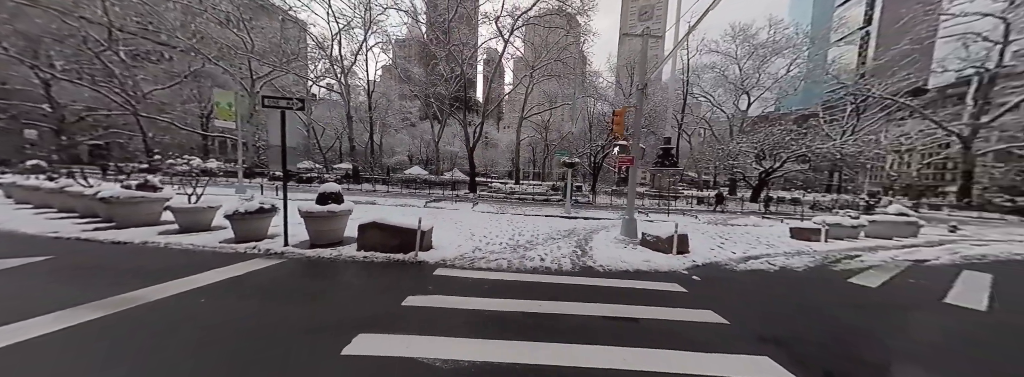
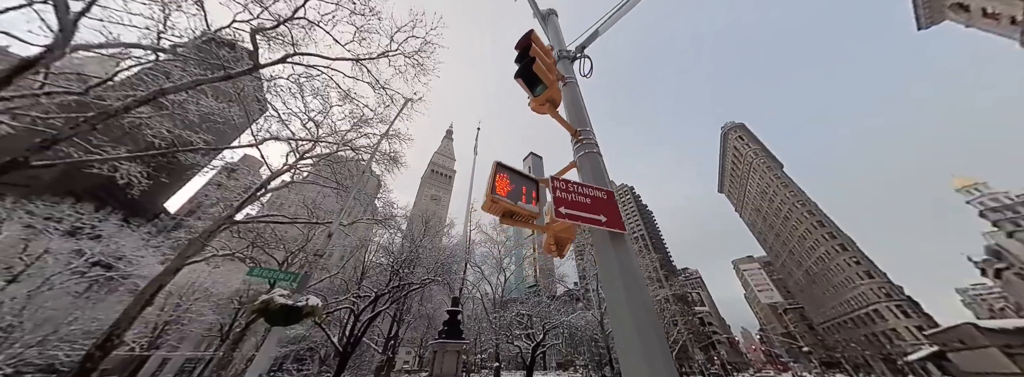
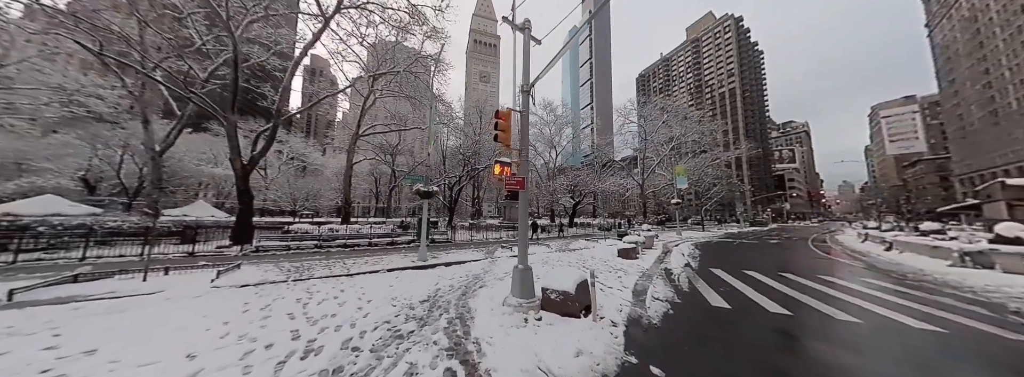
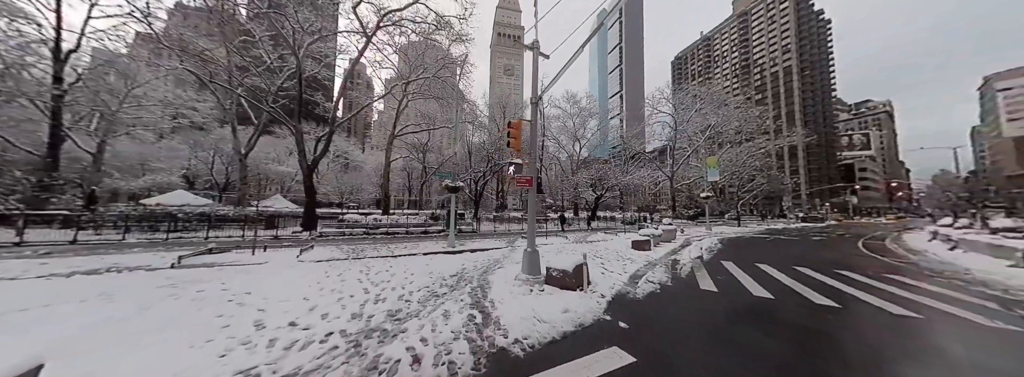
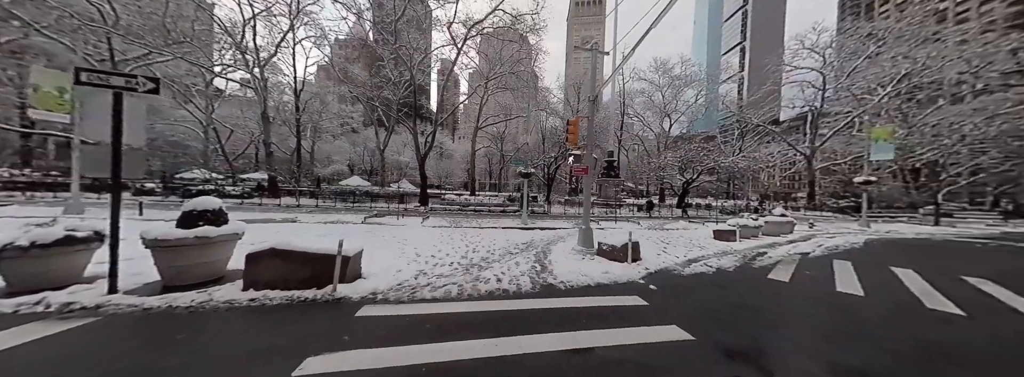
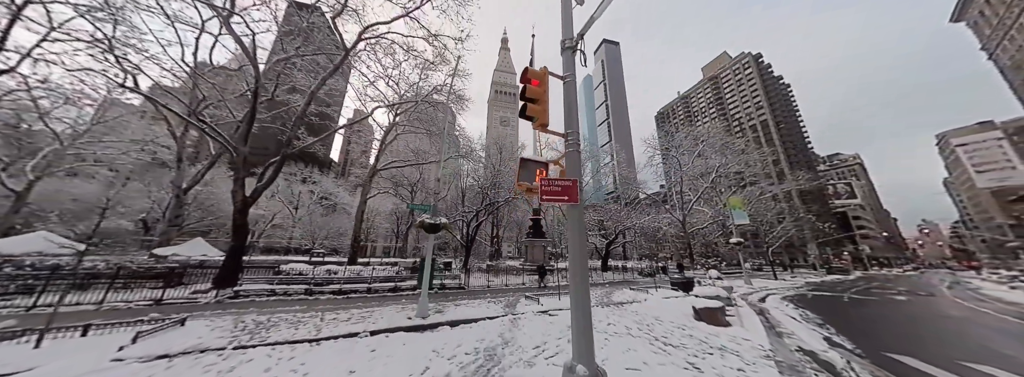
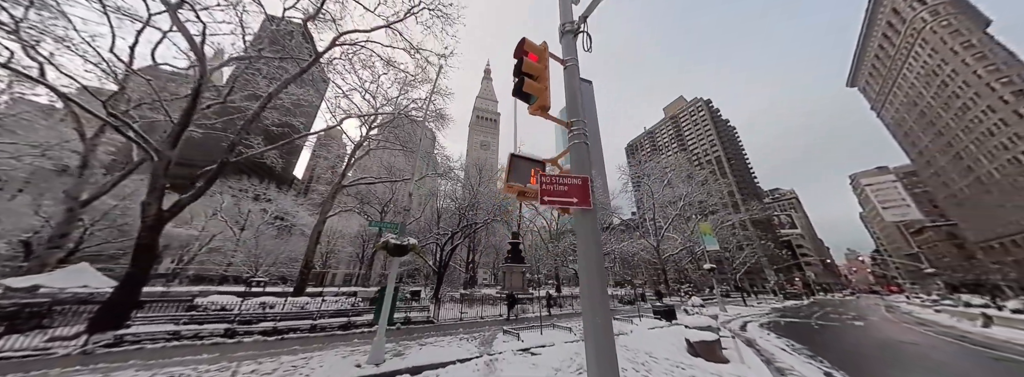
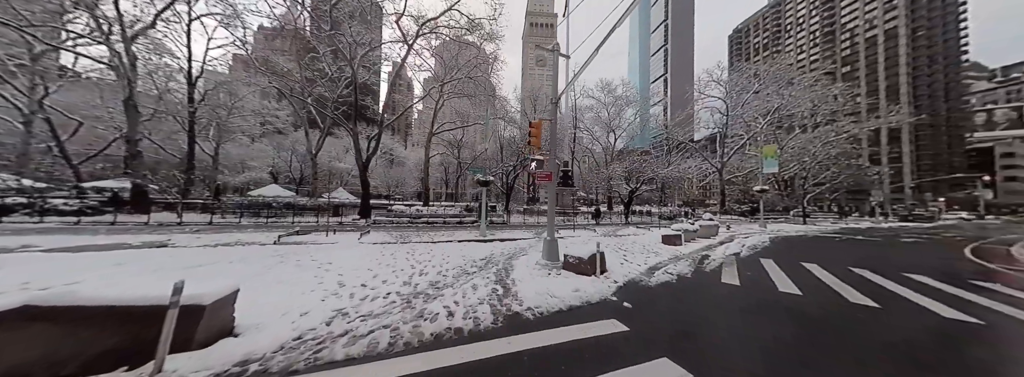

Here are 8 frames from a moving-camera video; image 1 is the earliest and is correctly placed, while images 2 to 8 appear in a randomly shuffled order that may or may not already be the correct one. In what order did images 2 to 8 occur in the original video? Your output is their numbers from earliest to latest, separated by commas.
5, 8, 4, 3, 6, 7, 2
